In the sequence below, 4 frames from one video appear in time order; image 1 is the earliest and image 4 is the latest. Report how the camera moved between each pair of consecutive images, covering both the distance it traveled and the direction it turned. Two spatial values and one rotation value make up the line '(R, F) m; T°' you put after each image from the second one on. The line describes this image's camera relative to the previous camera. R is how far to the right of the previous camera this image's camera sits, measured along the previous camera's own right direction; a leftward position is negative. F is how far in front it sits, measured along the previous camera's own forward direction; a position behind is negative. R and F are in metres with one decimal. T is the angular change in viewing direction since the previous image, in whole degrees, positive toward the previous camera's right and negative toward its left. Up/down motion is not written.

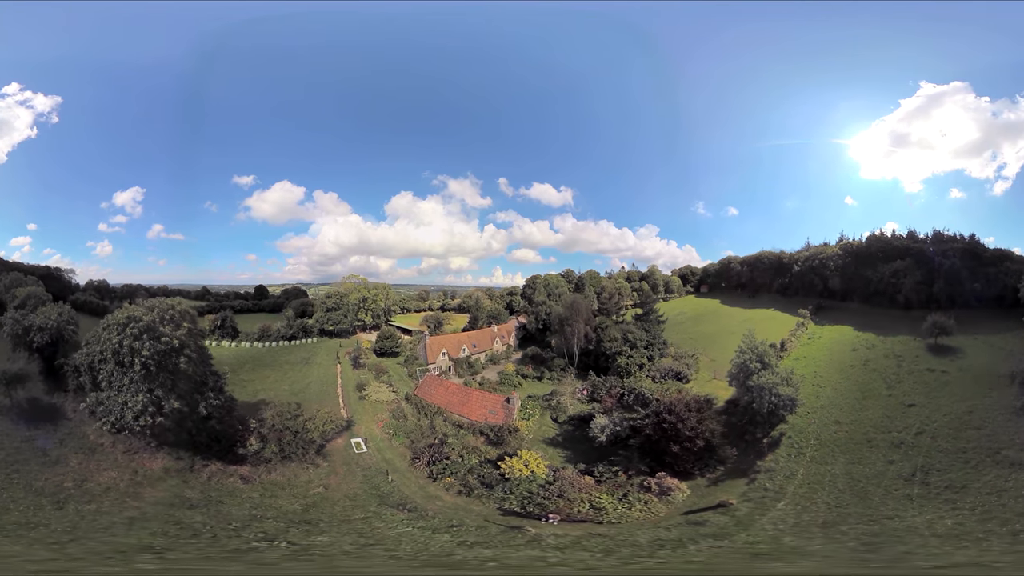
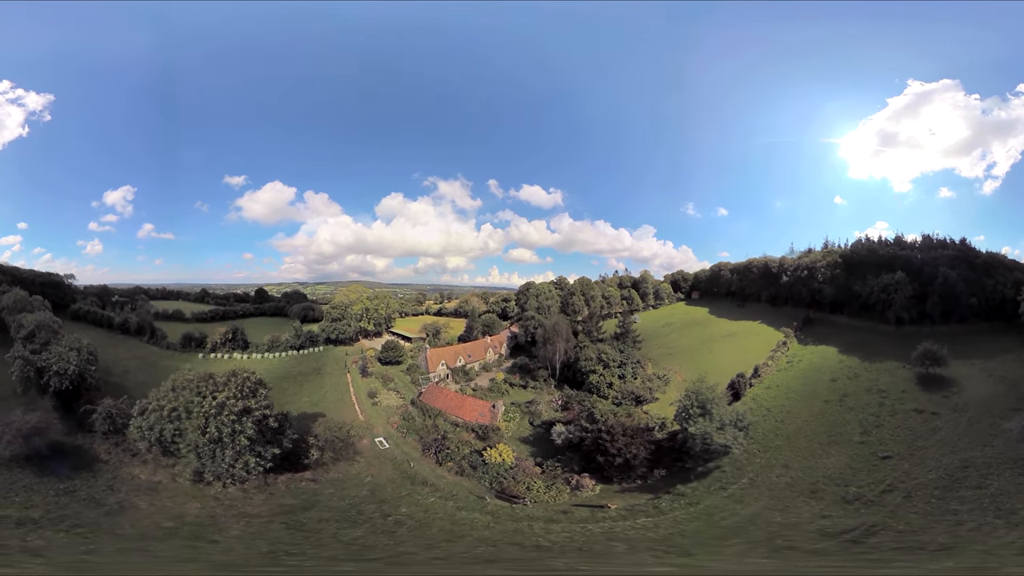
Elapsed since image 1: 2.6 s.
(+0.2, -1.5) m; +1°
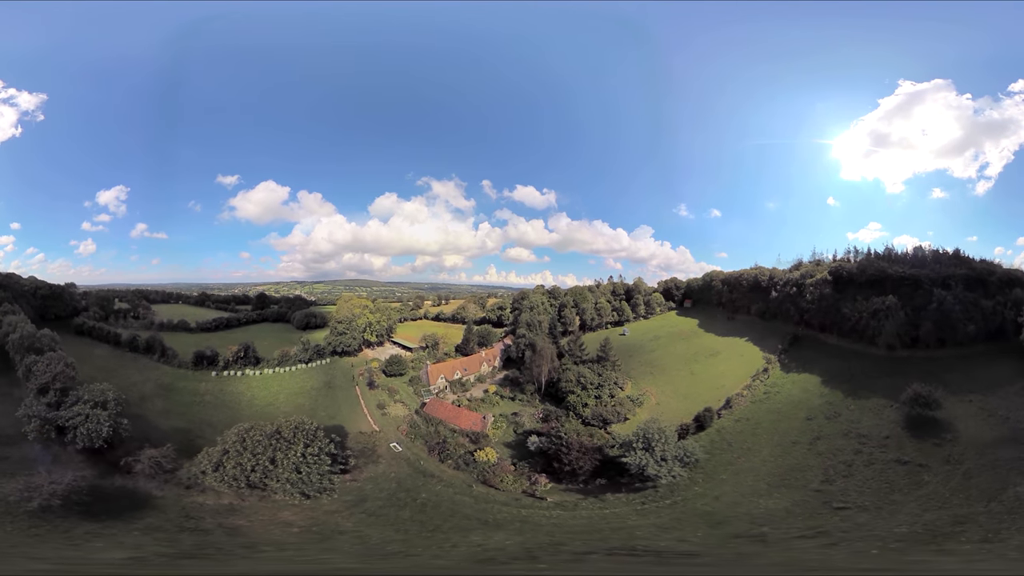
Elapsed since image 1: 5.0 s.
(+0.2, -1.7) m; 0°
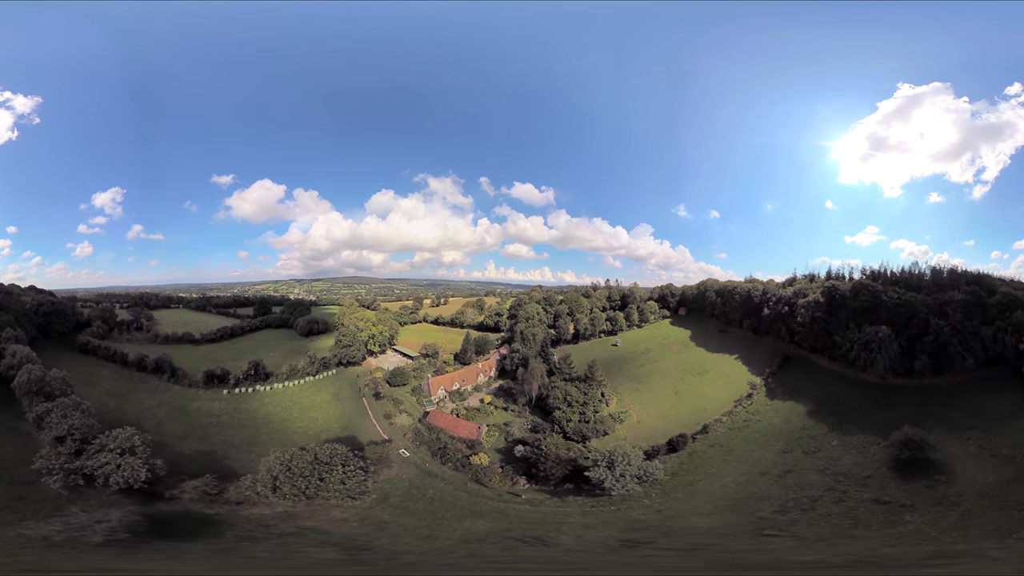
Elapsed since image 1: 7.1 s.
(+0.2, -1.3) m; 0°
